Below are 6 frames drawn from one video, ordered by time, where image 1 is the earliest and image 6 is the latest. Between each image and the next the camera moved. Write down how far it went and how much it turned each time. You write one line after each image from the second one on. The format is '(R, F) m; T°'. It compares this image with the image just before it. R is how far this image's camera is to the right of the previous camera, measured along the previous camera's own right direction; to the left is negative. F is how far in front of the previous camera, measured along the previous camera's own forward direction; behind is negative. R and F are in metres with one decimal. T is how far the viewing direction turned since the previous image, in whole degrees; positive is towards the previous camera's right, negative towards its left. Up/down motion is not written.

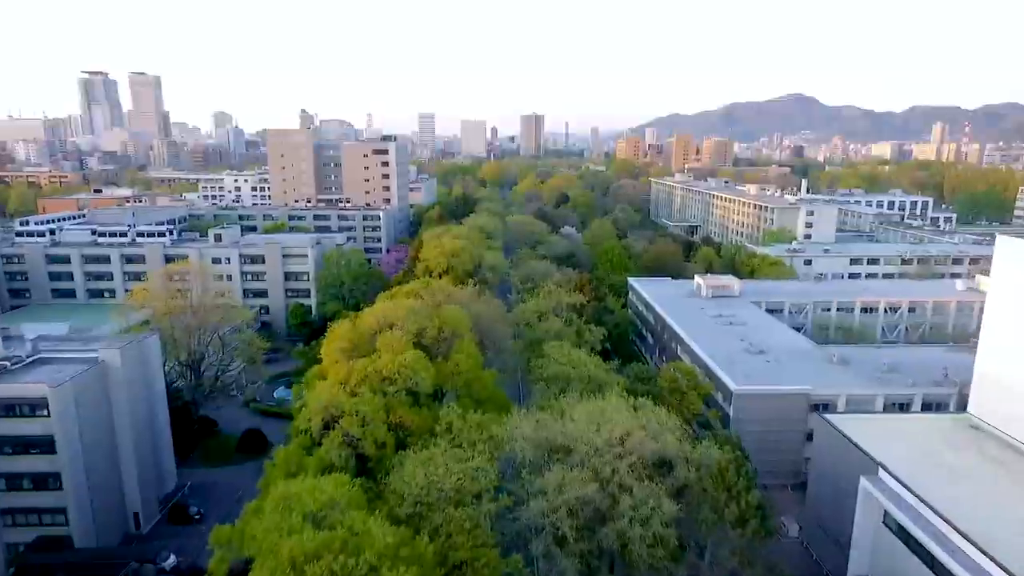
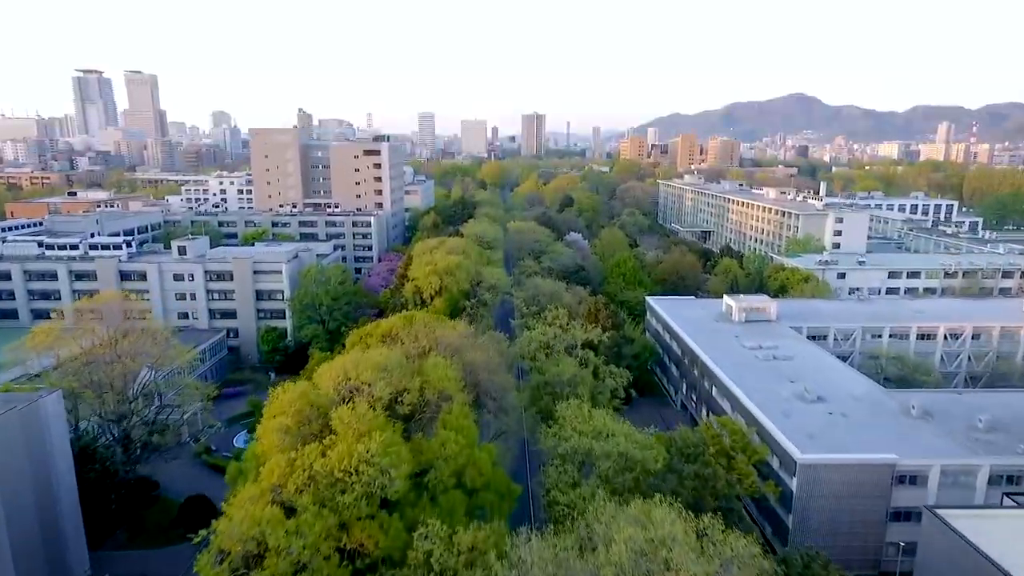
(-0.1, +5.8) m; 0°
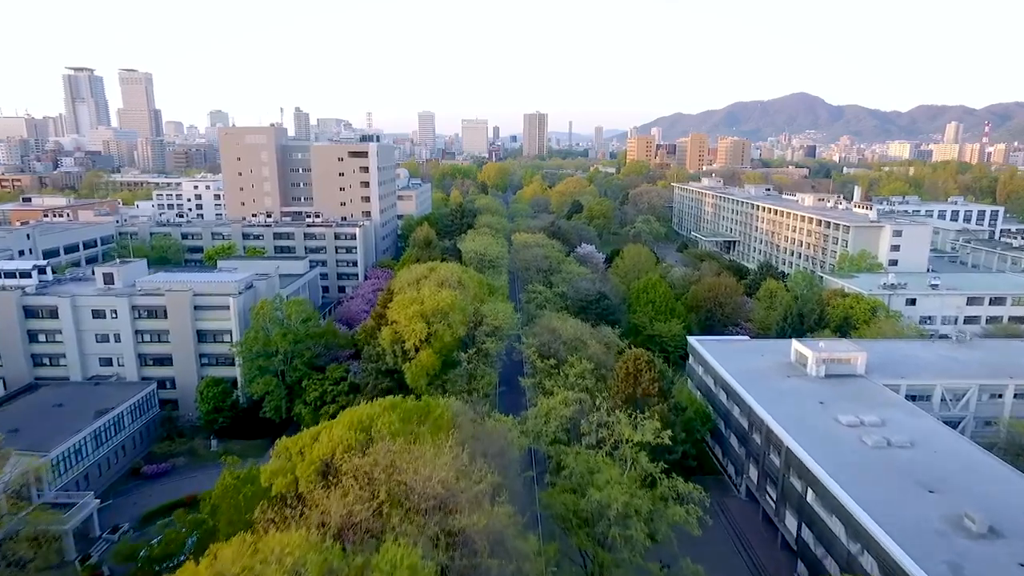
(-0.4, +8.8) m; 0°
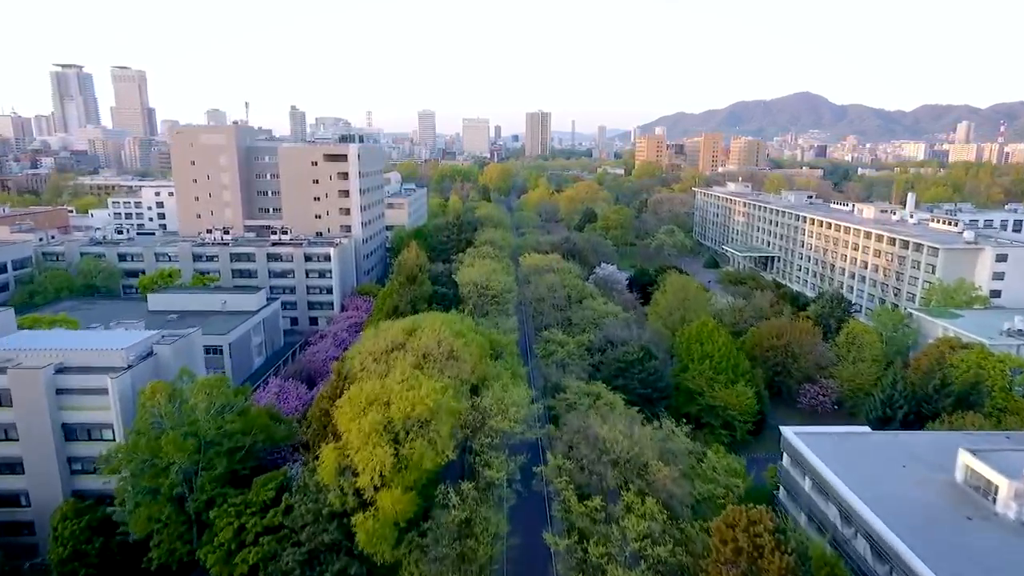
(-0.5, +10.9) m; 0°
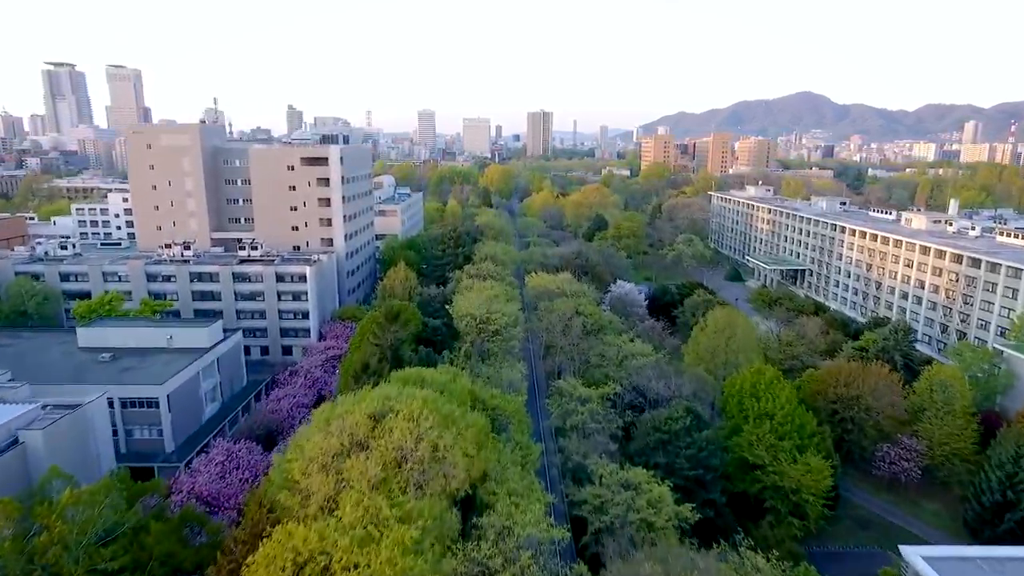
(-0.3, +7.1) m; 0°
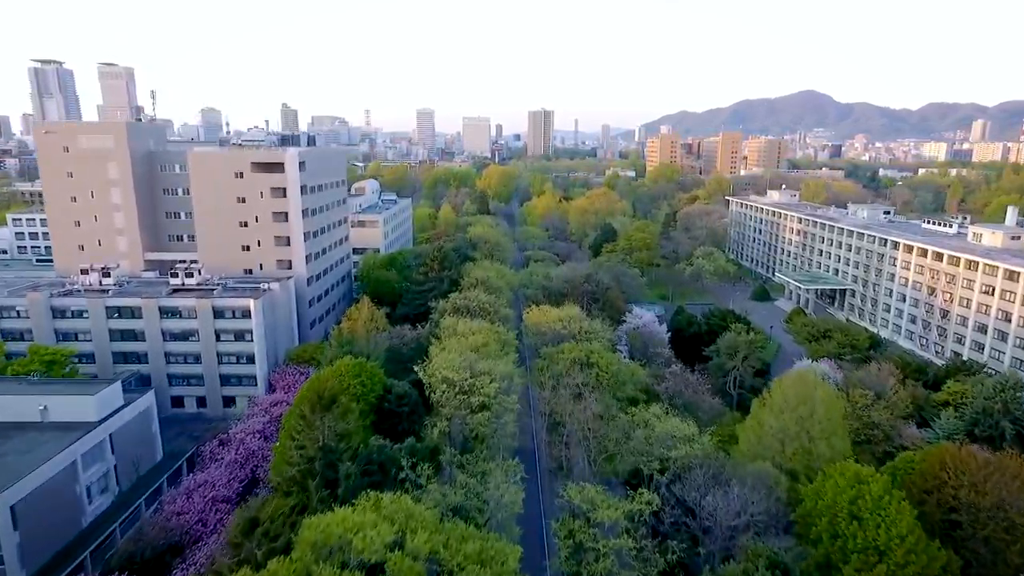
(+0.3, +8.6) m; 0°
